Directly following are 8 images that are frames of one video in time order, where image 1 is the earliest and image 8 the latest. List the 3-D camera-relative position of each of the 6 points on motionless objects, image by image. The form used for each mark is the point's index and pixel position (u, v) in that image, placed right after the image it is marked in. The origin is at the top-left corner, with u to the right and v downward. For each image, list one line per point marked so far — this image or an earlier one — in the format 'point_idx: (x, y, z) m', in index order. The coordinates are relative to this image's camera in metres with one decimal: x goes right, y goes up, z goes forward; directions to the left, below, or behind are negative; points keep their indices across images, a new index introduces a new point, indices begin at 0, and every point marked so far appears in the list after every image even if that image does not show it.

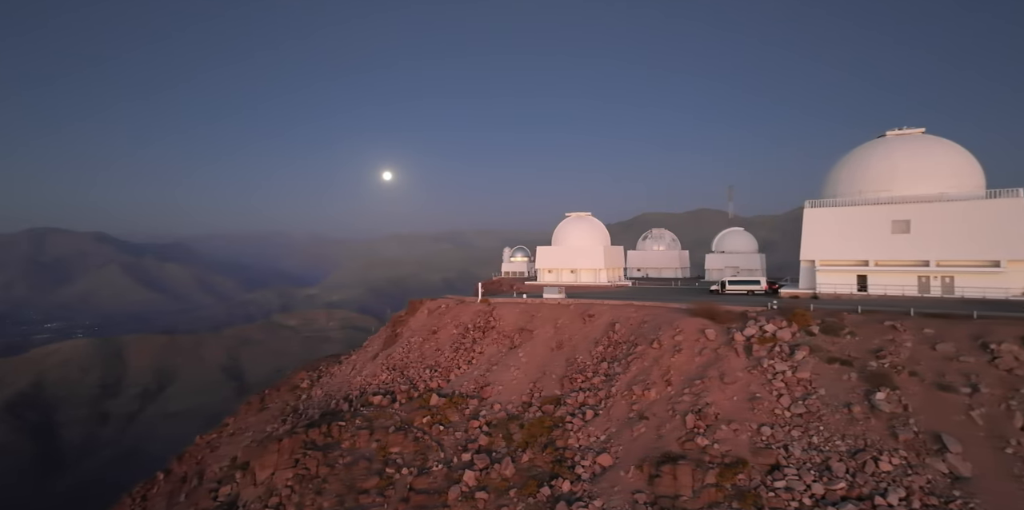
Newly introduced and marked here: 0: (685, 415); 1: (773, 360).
0: (+4.4, -4.1, +15.7) m
1: (+7.0, -2.8, +16.5) m
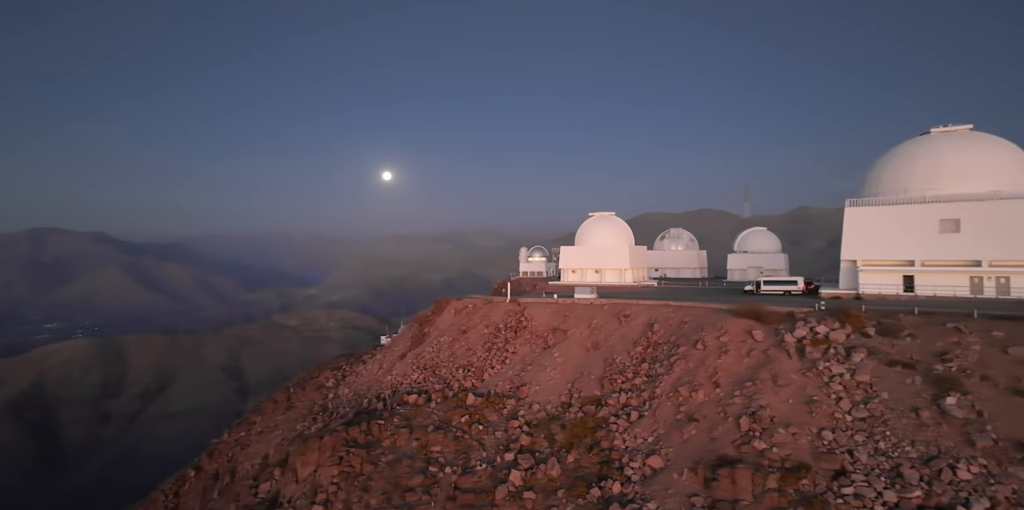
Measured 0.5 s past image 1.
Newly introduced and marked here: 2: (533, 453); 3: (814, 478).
0: (+5.7, -4.1, +15.4) m
1: (+8.3, -2.8, +16.1) m
2: (+0.5, -6.4, +19.8) m
3: (+6.0, -4.4, +12.2) m
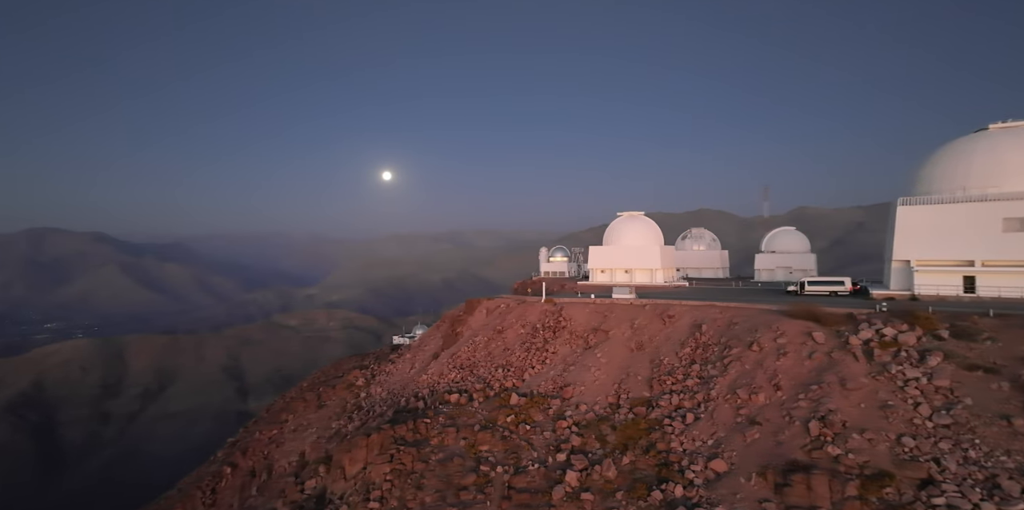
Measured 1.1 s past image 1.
0: (+7.2, -4.1, +15.0) m
1: (+9.8, -2.8, +15.5) m
2: (+2.2, -6.4, +19.6) m
3: (+7.4, -4.4, +11.8) m
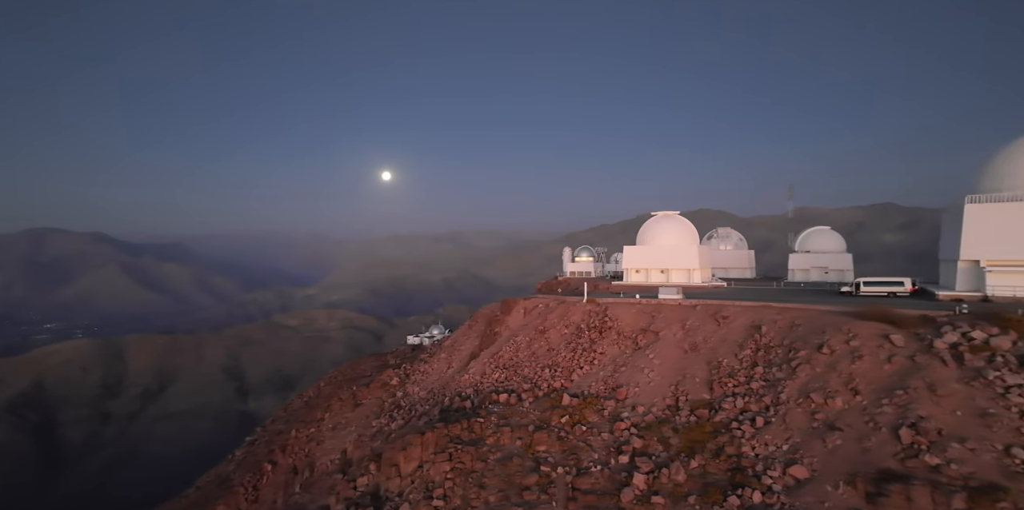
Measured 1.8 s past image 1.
0: (+8.9, -4.1, +14.3) m
1: (+11.6, -2.8, +14.7) m
2: (+4.3, -6.3, +19.2) m
3: (+8.9, -4.4, +11.0) m
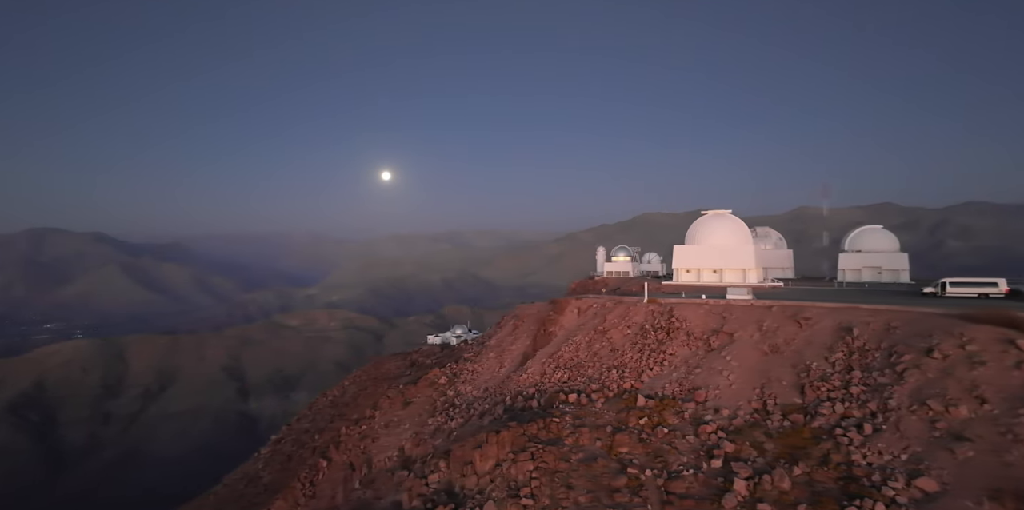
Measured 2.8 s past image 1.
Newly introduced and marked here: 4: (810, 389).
0: (+11.3, -4.0, +13.0) m
1: (+14.0, -2.7, +13.2) m
2: (+7.1, -6.2, +18.4) m
3: (+10.9, -4.3, +9.8) m
4: (+10.5, -4.6, +20.8) m
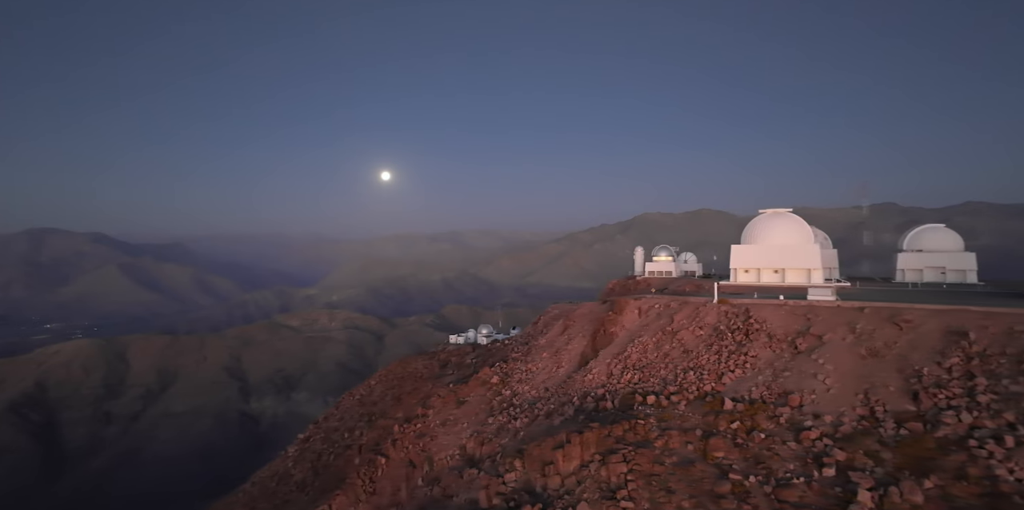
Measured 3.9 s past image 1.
0: (+13.7, -3.8, +11.4) m
1: (+16.4, -2.6, +11.2) m
2: (+10.0, -6.1, +17.1) m
3: (+13.0, -4.2, +8.2) m
4: (+13.6, -4.4, +19.2) m
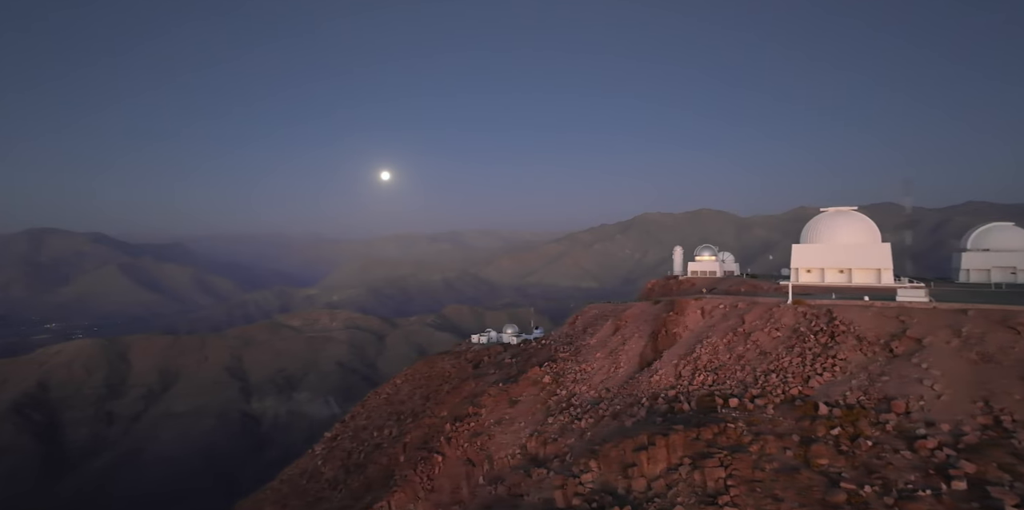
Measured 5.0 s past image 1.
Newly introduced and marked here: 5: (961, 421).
0: (+15.8, -3.6, +9.4) m
1: (+18.5, -2.4, +8.9) m
2: (+12.7, -5.8, +15.4) m
3: (+14.8, -4.0, +6.3) m
4: (+16.5, -4.2, +17.1) m
5: (+14.3, -4.8, +17.9) m
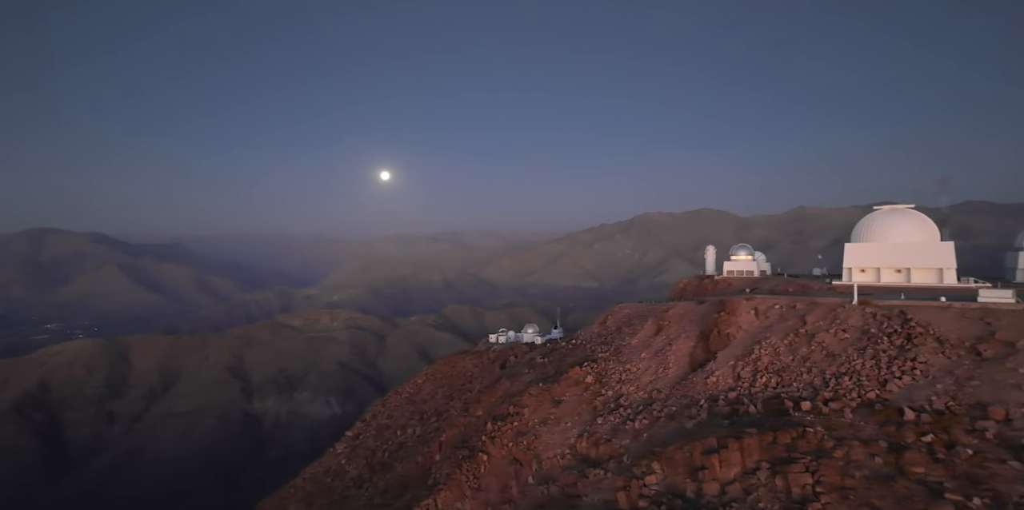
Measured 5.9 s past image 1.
0: (+17.3, -3.4, +7.6) m
1: (+20.0, -2.2, +6.9) m
2: (+14.8, -5.7, +13.9) m
3: (+16.1, -3.8, +4.6) m
4: (+18.7, -4.0, +15.3) m
5: (+16.5, -4.6, +16.2) m
